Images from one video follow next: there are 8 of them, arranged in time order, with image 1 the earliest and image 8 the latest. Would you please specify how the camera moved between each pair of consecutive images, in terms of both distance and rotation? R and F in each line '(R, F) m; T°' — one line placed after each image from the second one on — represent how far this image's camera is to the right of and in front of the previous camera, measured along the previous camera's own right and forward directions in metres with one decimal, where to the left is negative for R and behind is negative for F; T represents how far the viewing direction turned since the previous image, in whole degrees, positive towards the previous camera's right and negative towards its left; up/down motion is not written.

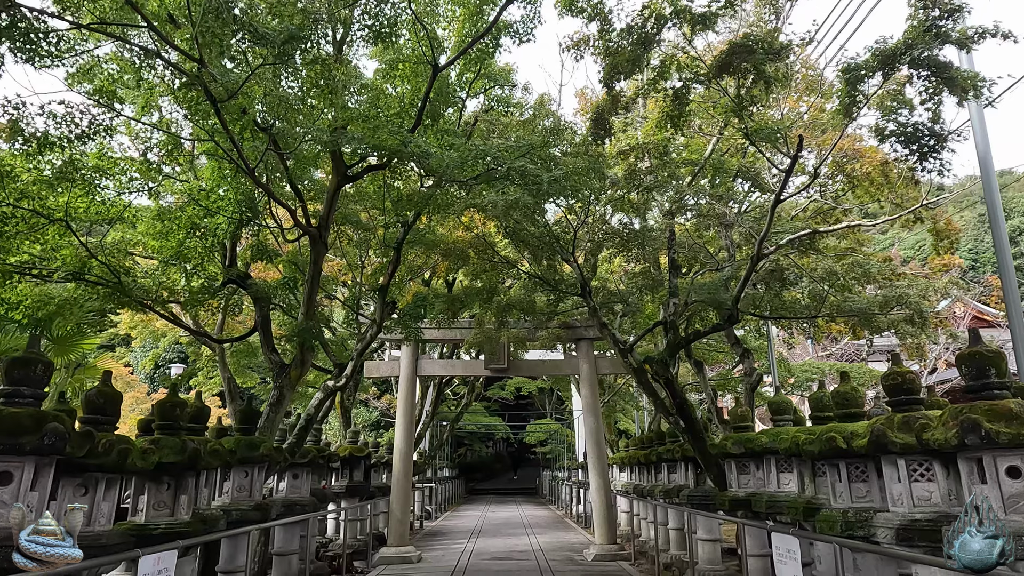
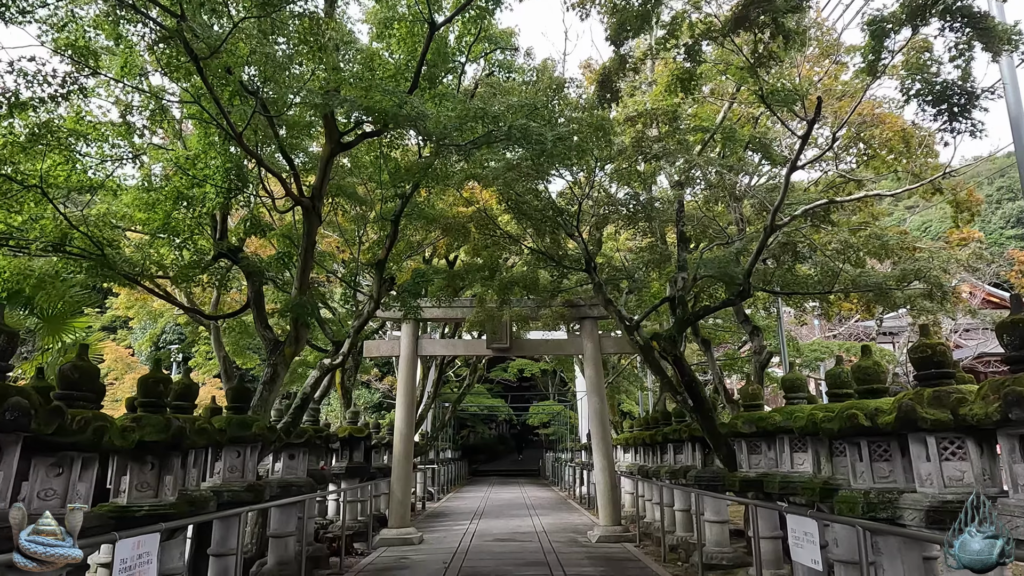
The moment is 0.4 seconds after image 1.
(0.0, +0.3) m; 0°
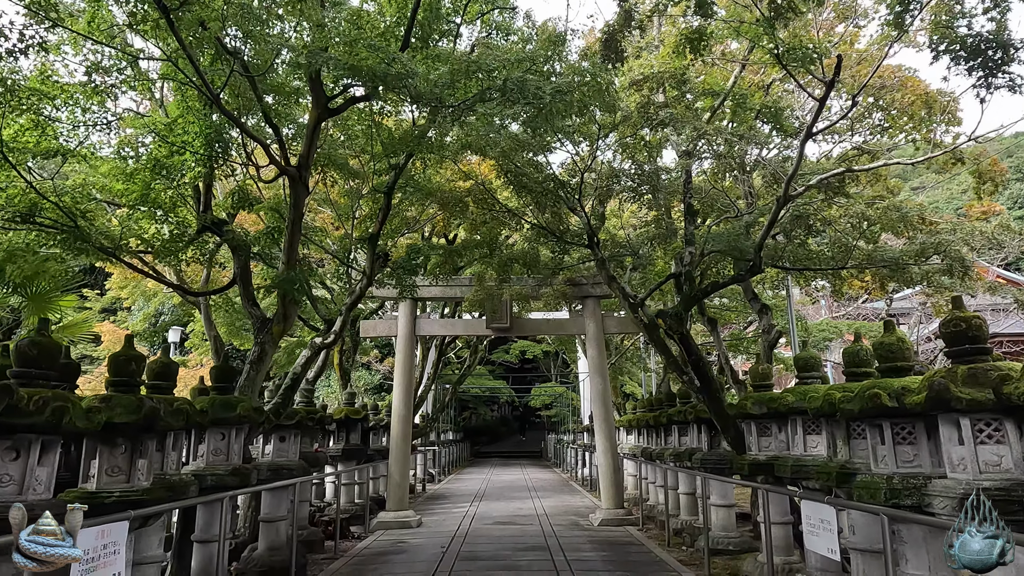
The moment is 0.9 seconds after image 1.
(0.0, +0.4) m; 0°
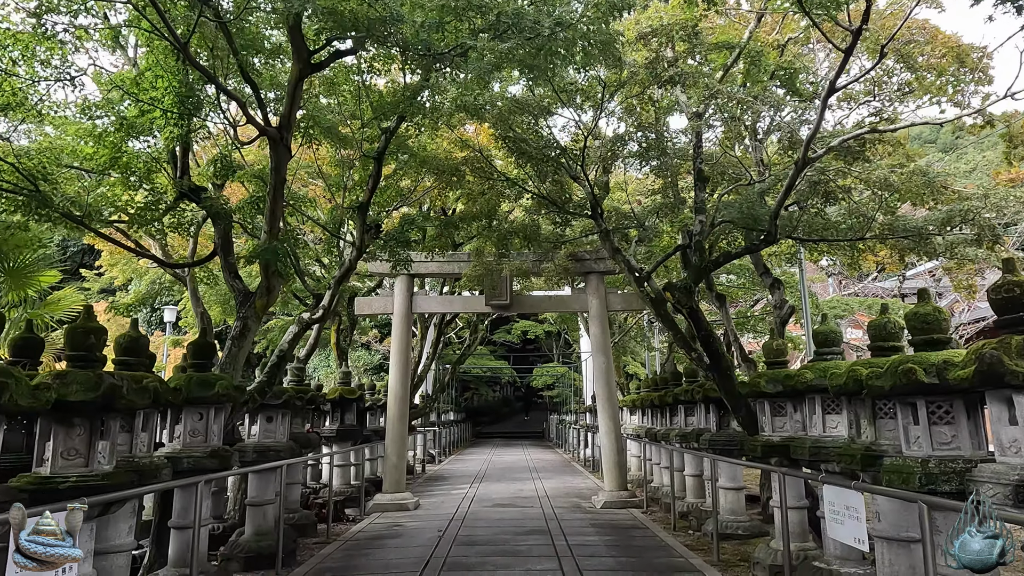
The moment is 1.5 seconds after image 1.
(0.0, +0.4) m; 0°
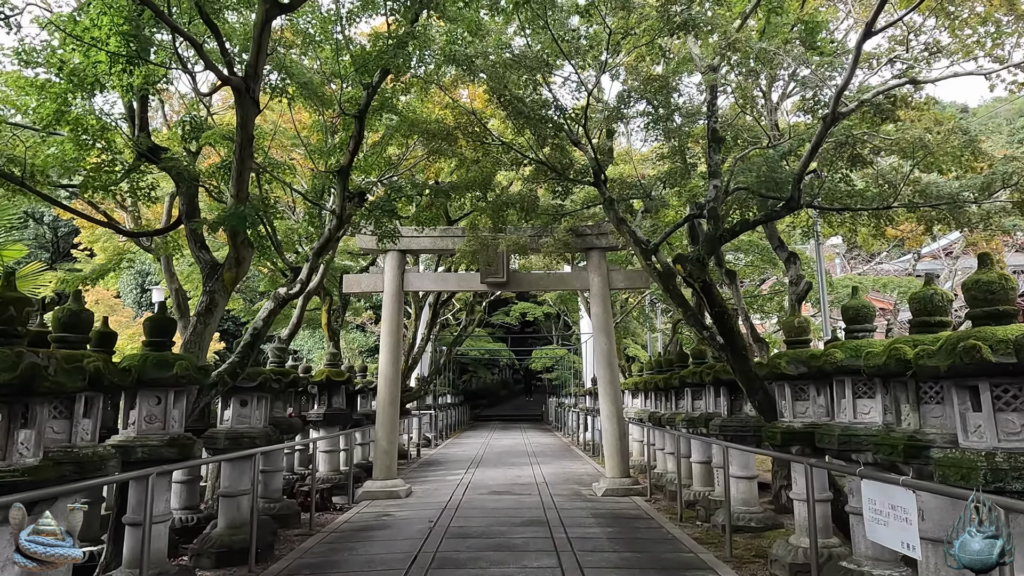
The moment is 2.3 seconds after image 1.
(0.0, +0.6) m; 0°
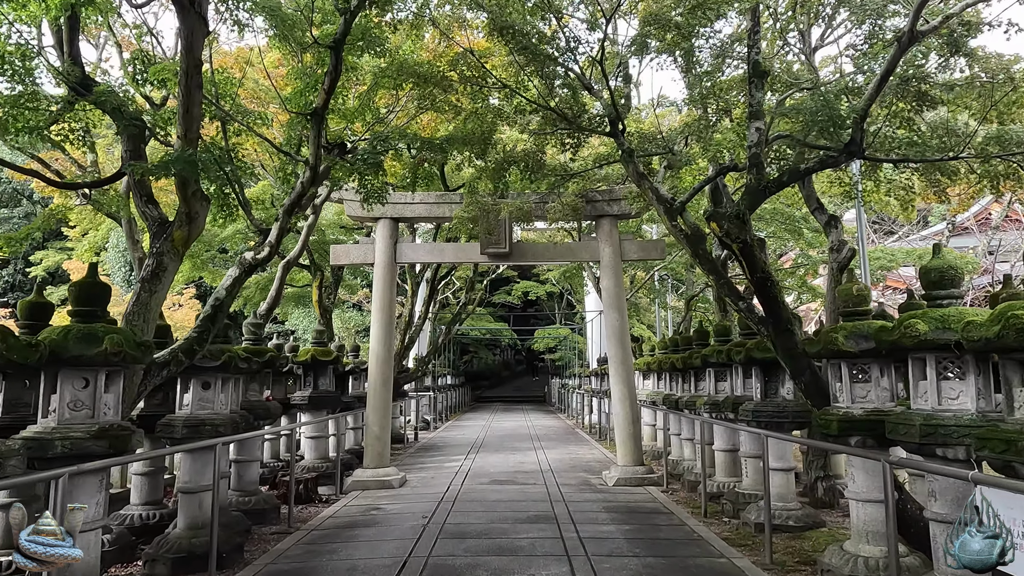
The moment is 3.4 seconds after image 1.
(0.0, +1.0) m; 0°
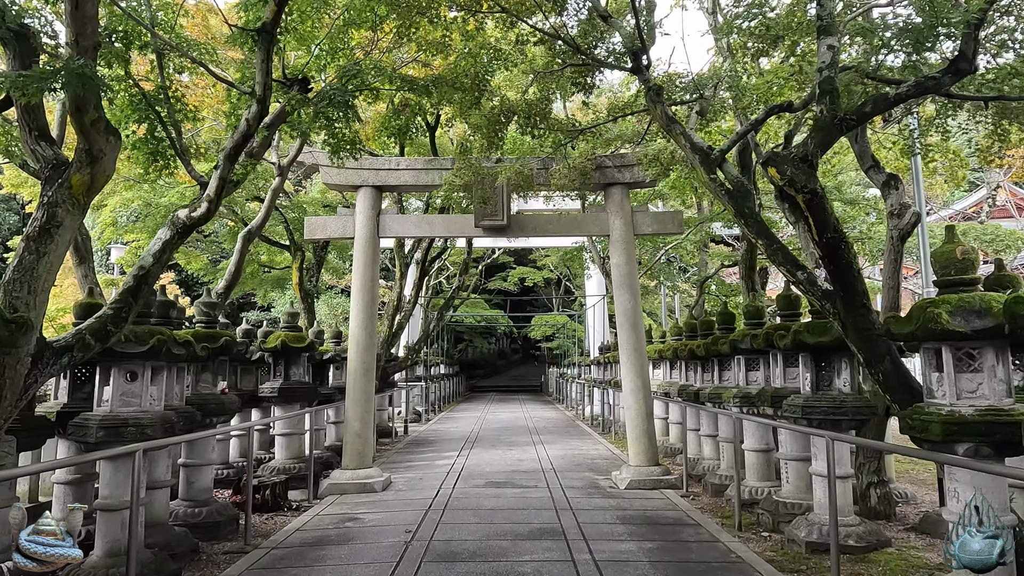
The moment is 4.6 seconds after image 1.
(0.0, +1.2) m; 0°
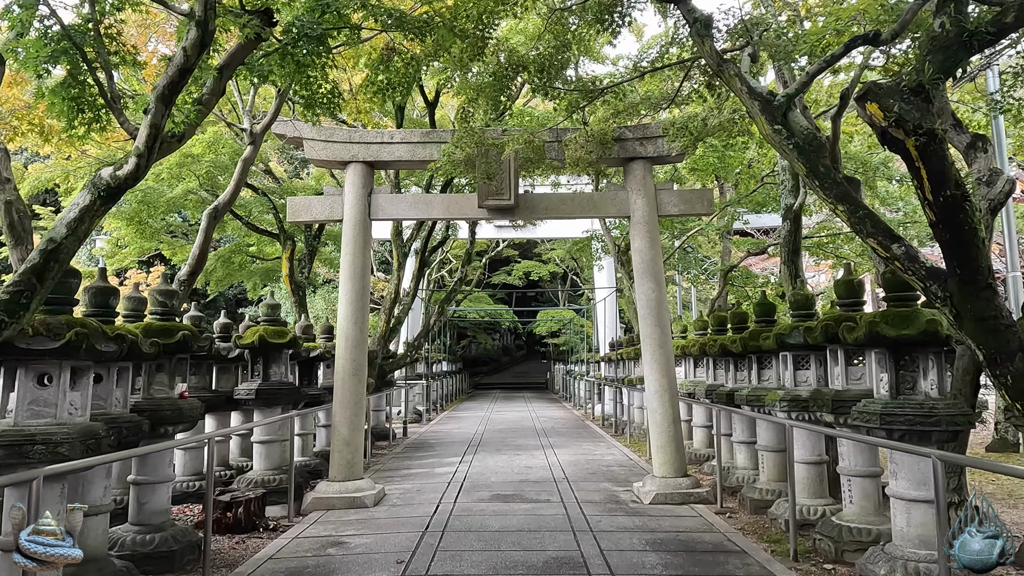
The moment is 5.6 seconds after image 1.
(-0.1, +1.0) m; 0°
